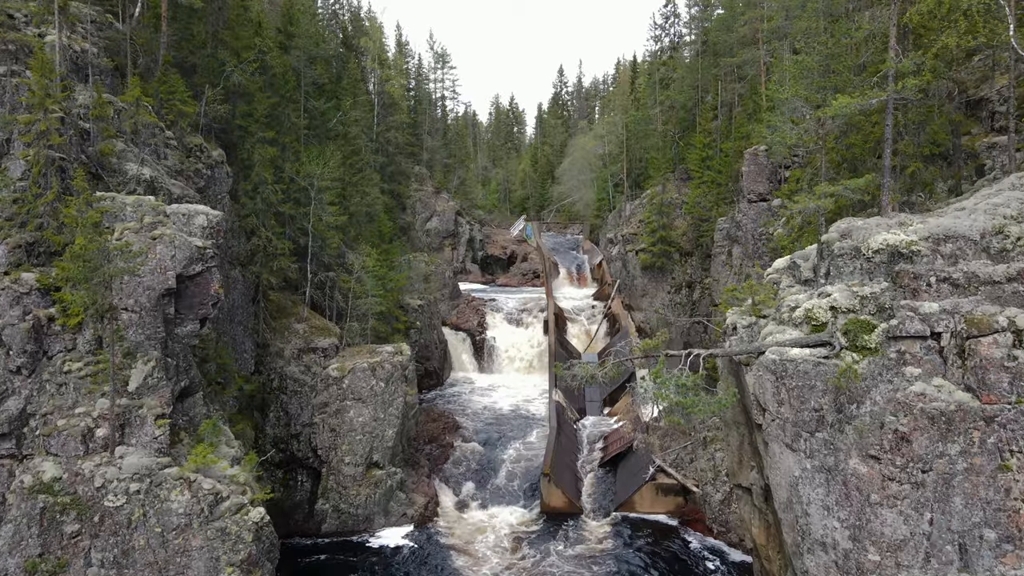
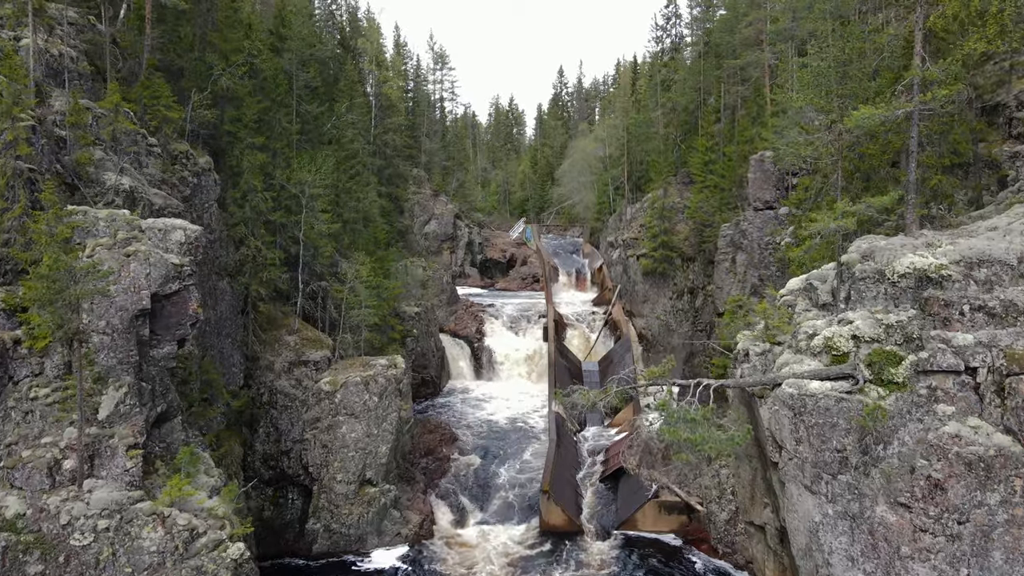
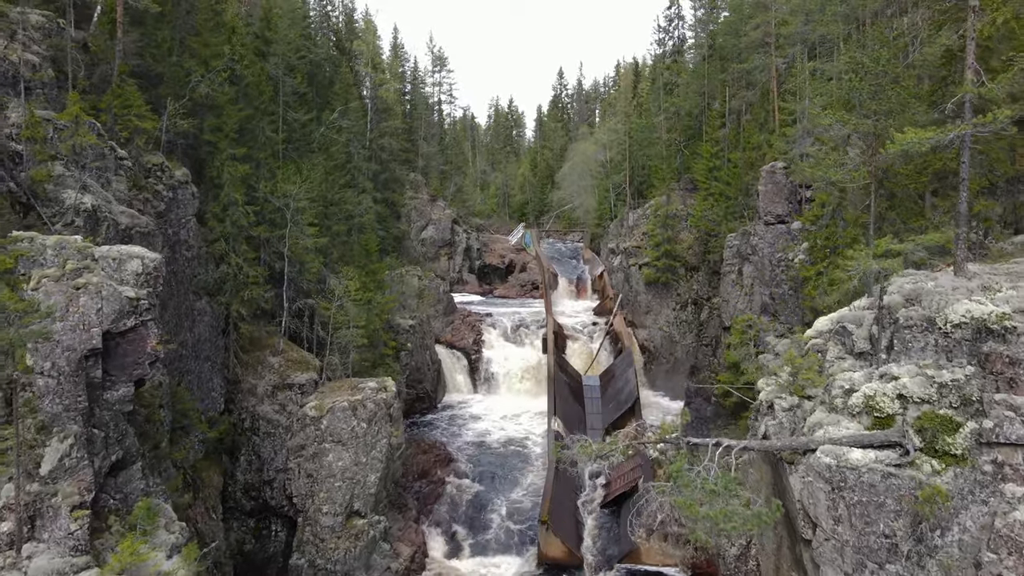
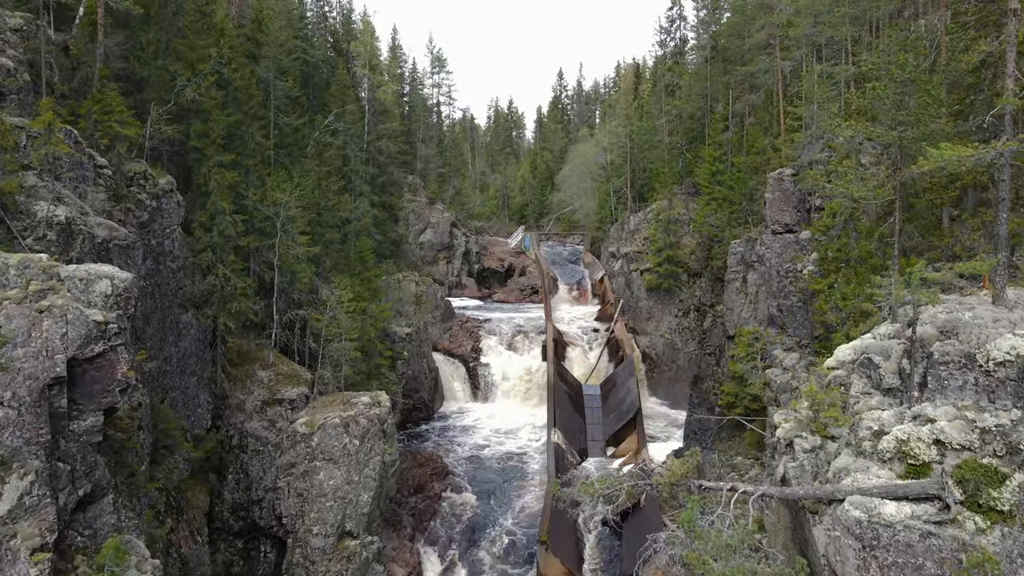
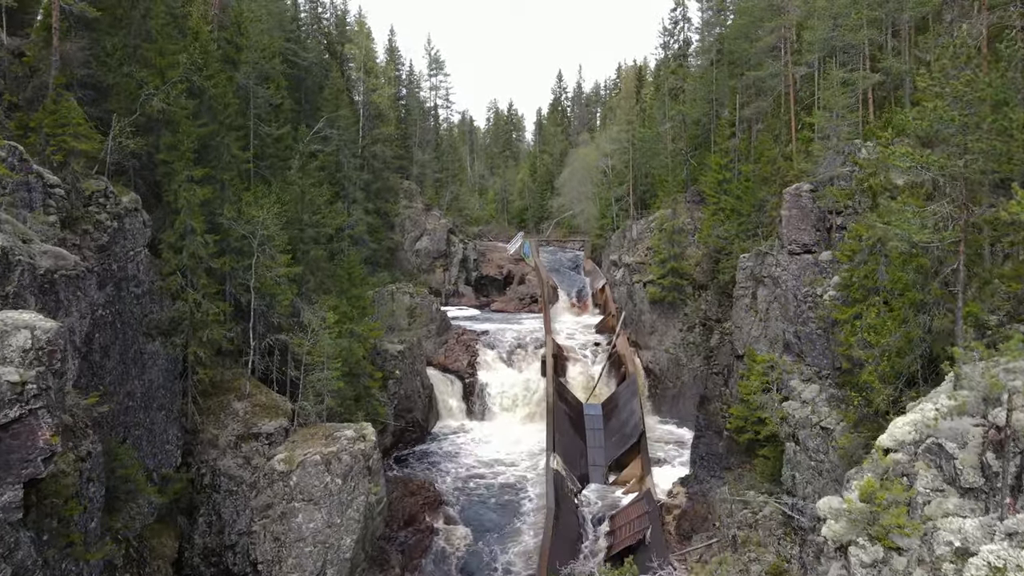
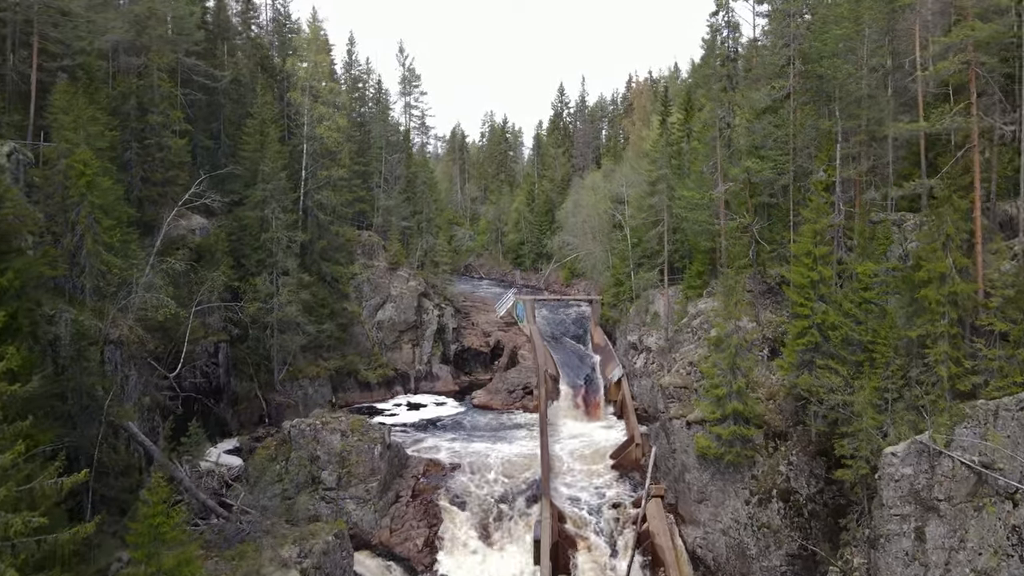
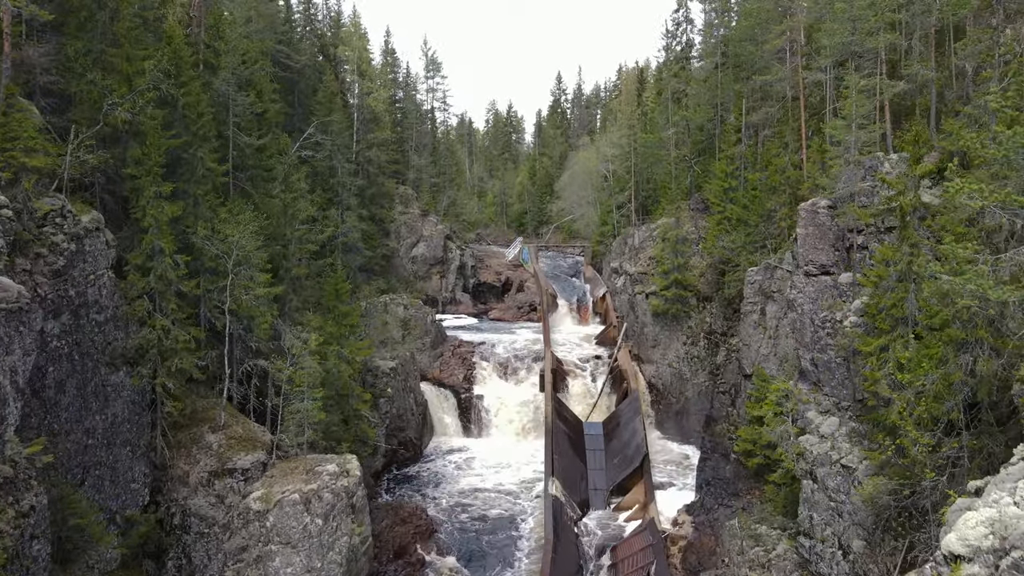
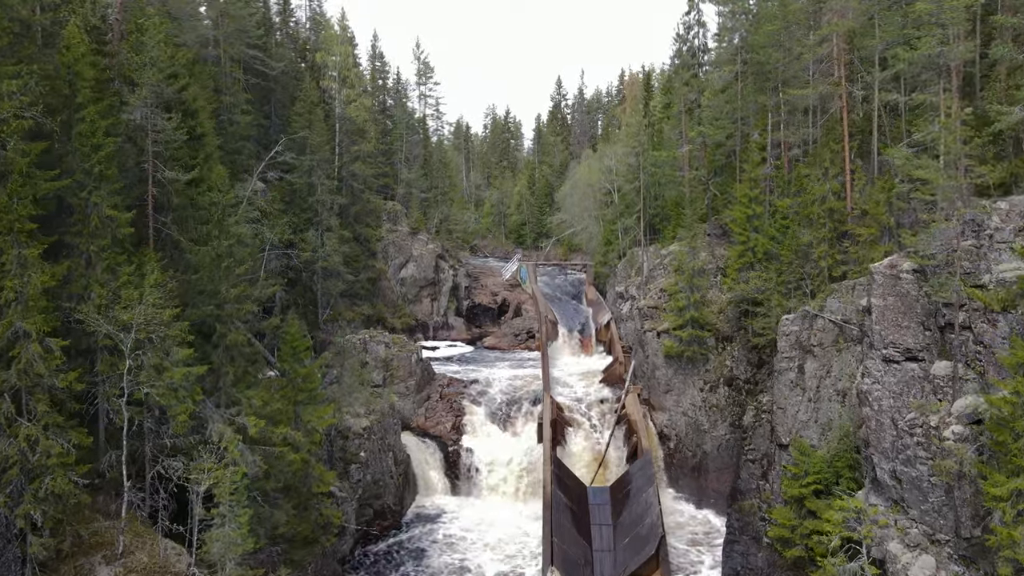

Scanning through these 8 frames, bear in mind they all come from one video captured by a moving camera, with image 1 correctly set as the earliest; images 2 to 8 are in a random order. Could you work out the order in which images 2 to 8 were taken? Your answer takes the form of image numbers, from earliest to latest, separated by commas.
2, 3, 4, 5, 7, 8, 6
